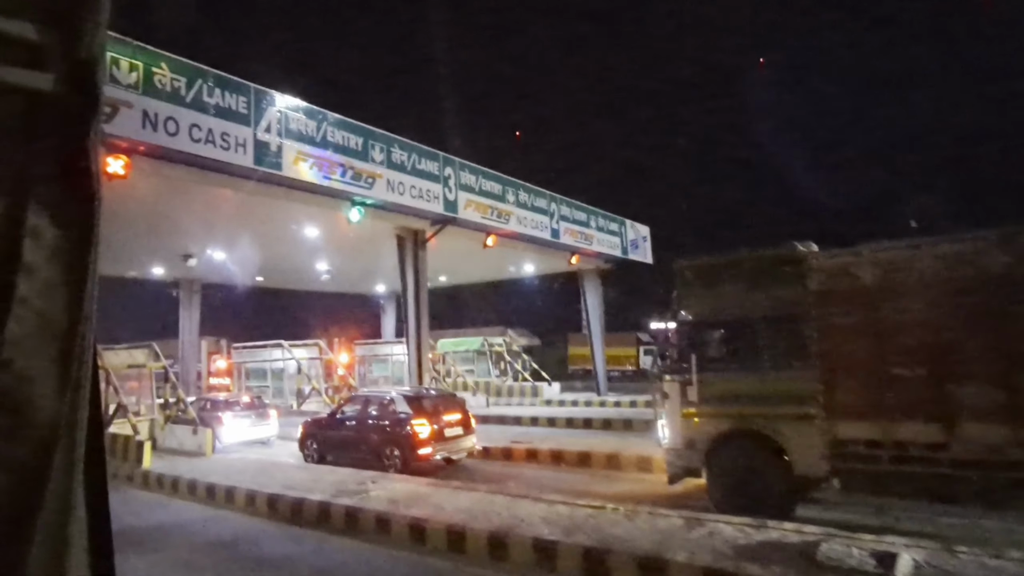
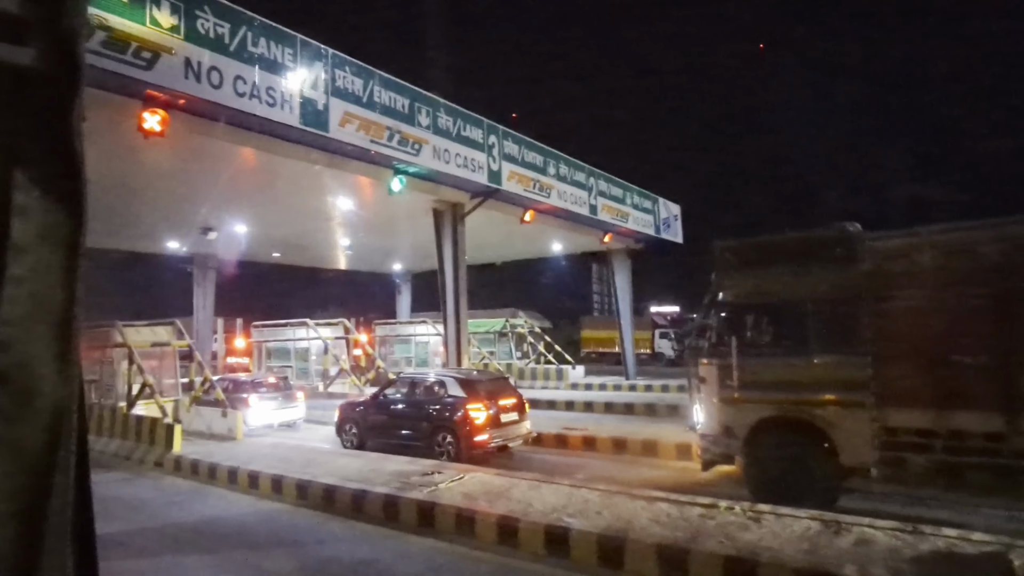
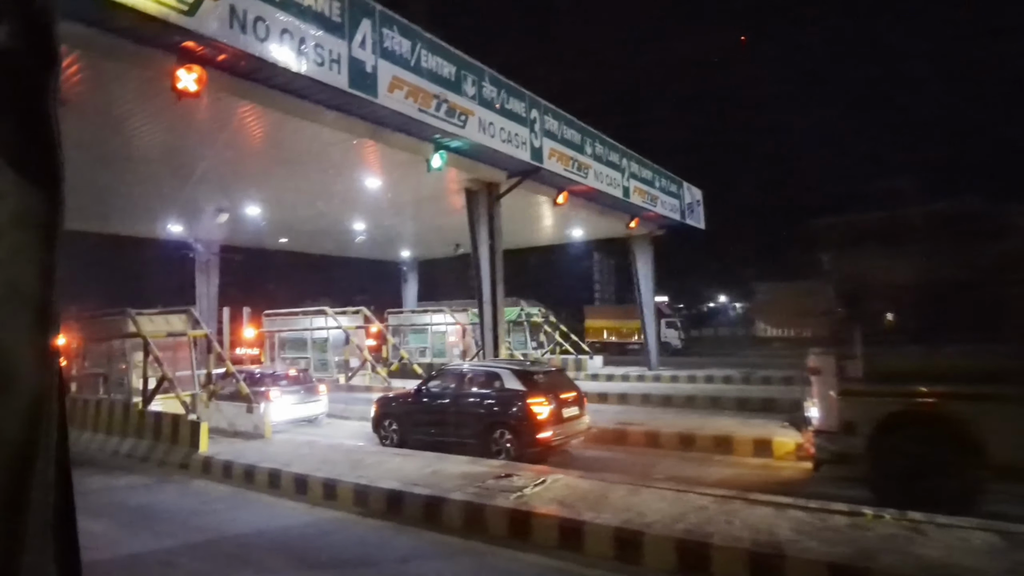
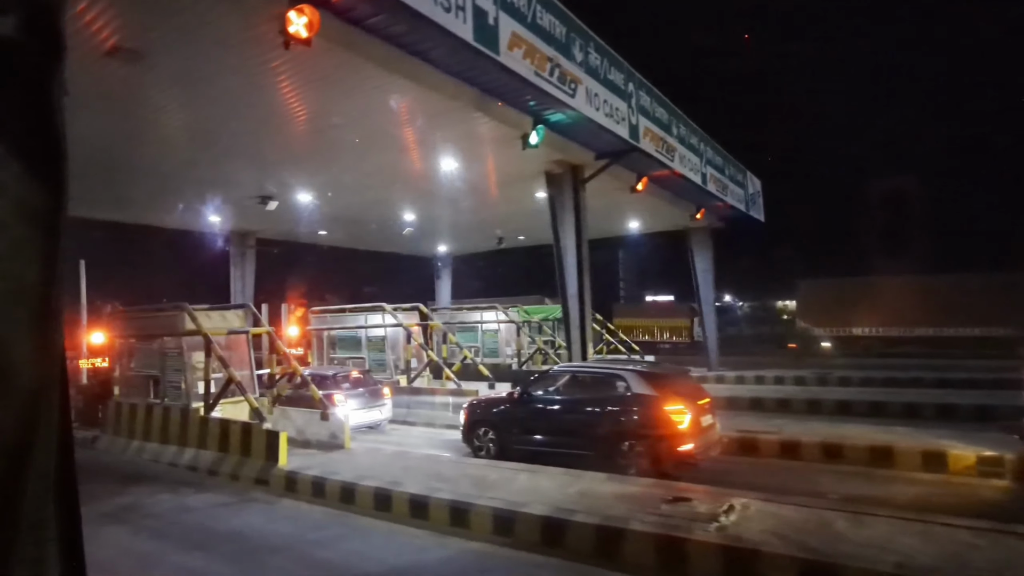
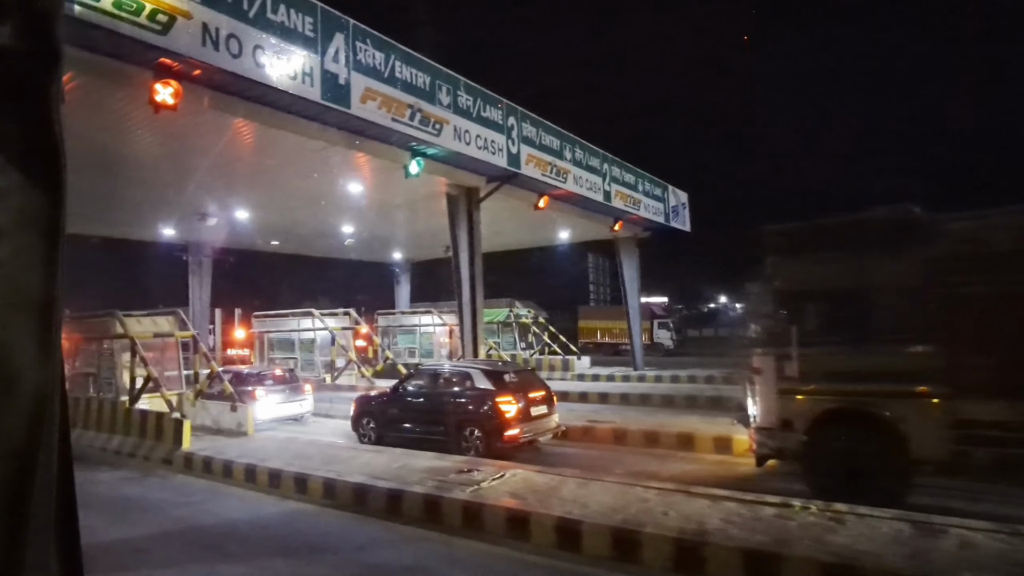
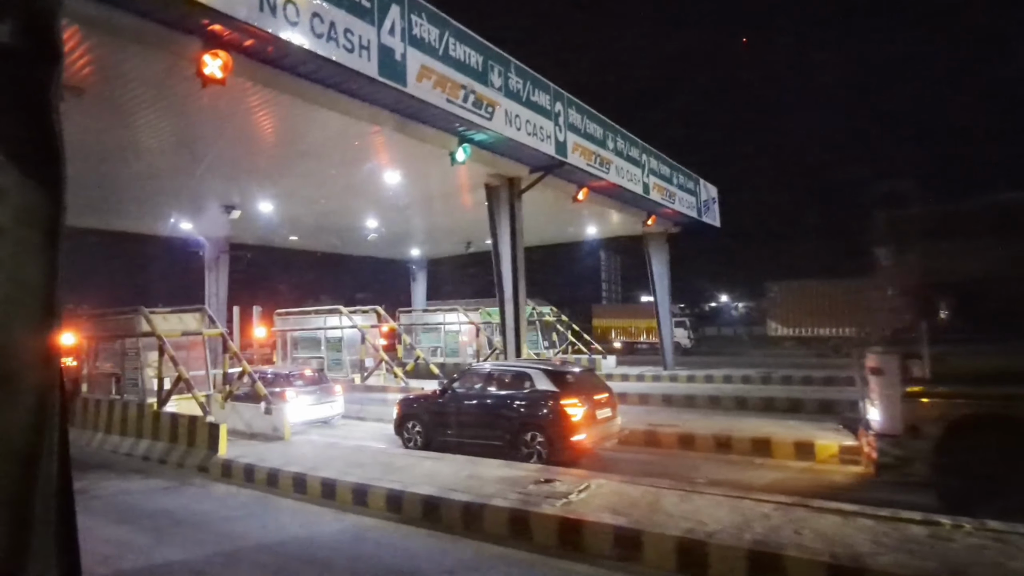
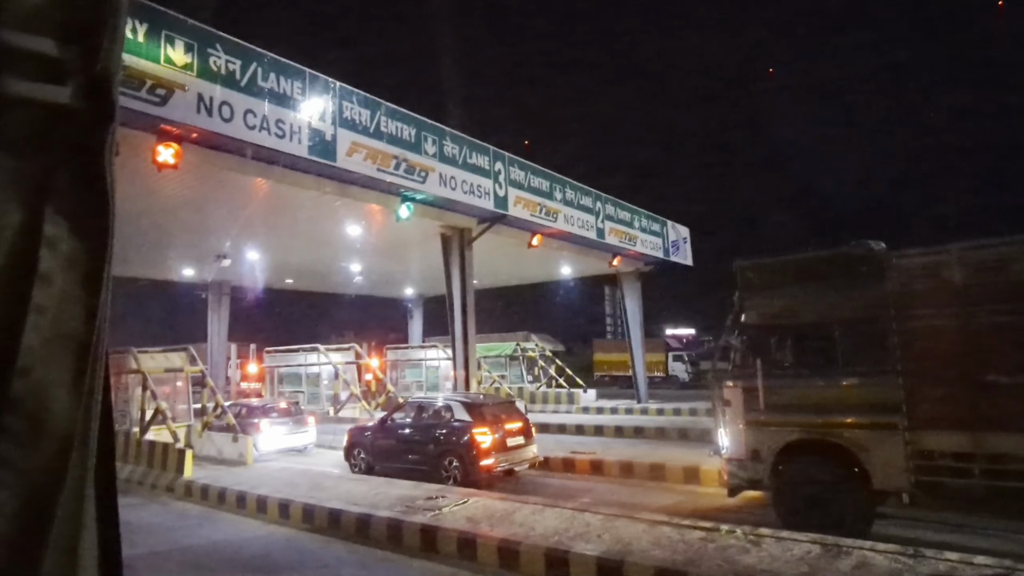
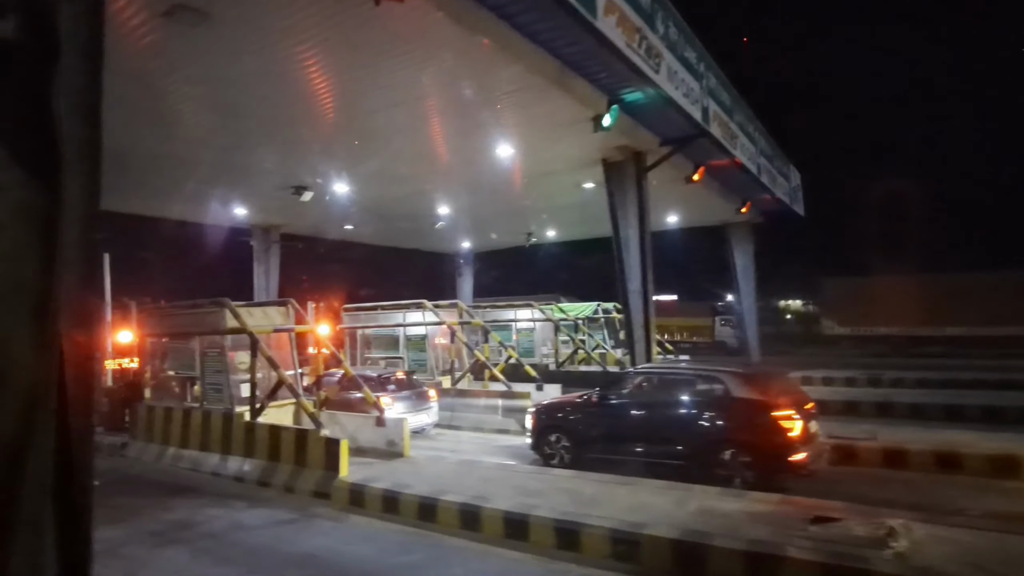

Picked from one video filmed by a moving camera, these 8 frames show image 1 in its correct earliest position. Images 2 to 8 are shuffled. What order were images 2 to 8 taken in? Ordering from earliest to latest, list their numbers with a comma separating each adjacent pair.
7, 2, 5, 3, 6, 4, 8
